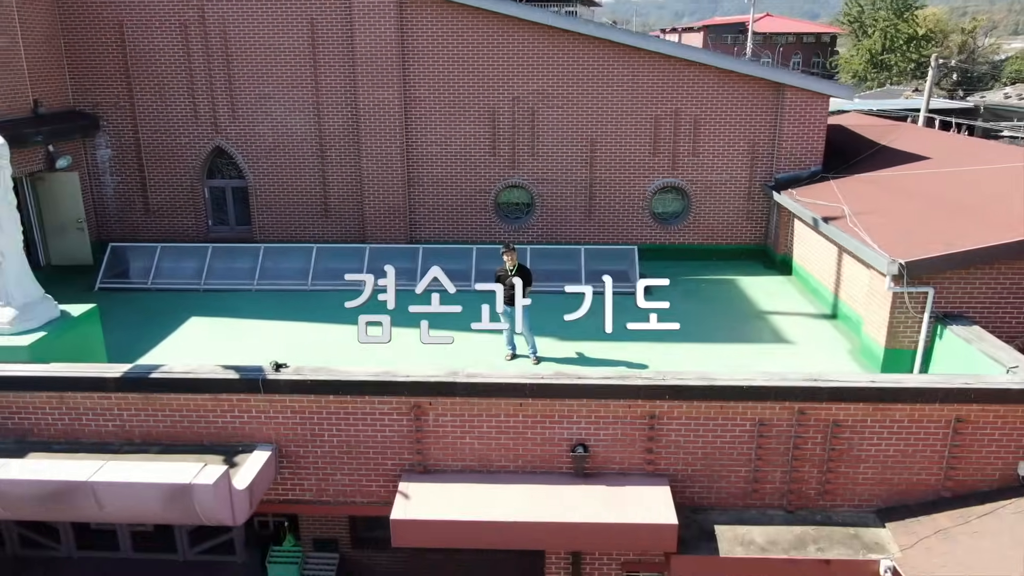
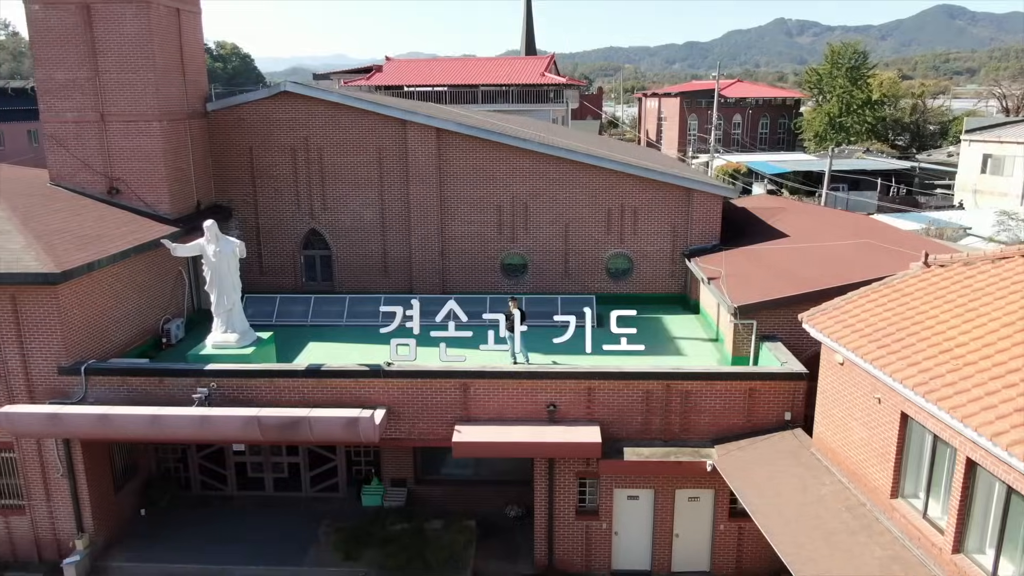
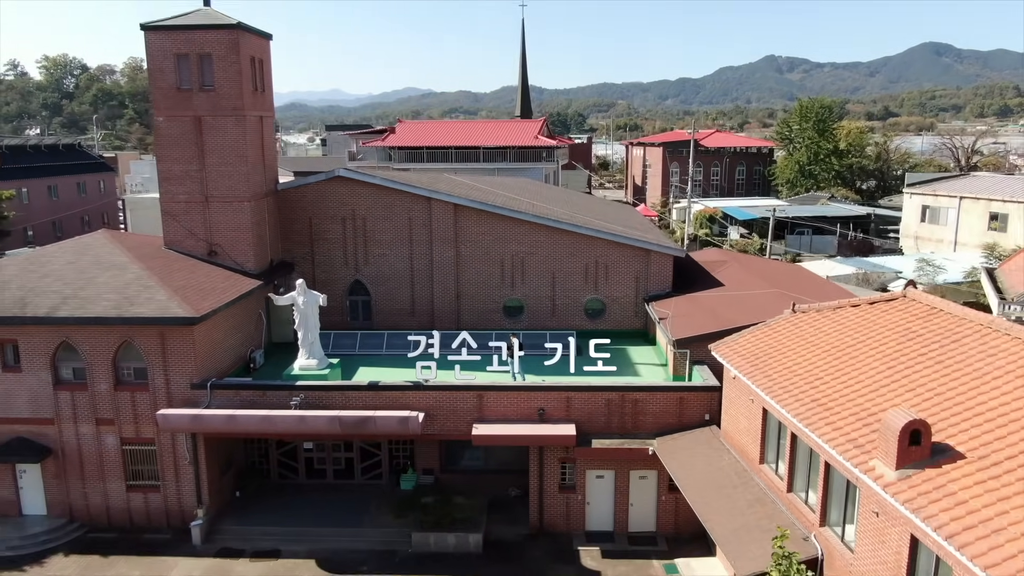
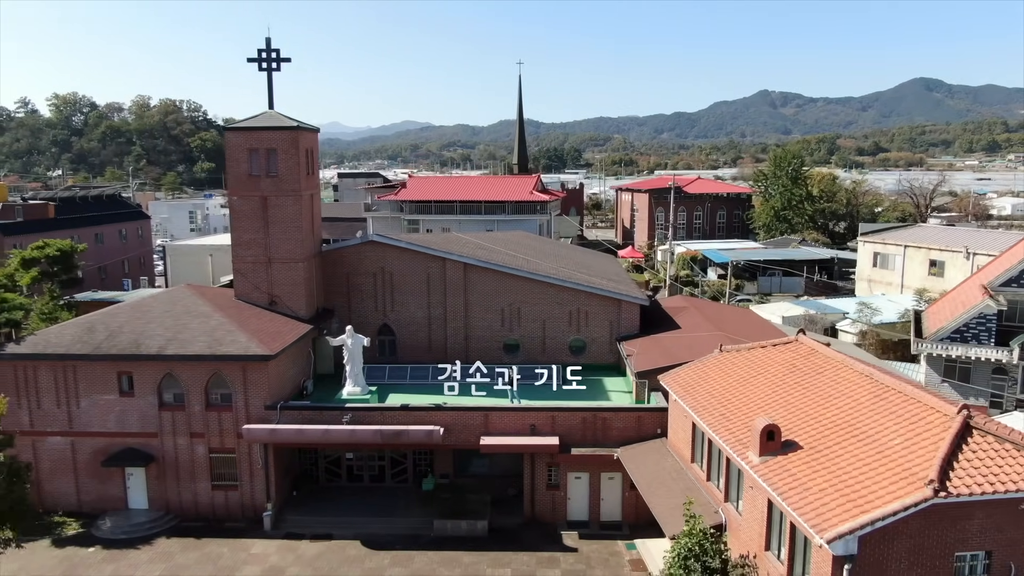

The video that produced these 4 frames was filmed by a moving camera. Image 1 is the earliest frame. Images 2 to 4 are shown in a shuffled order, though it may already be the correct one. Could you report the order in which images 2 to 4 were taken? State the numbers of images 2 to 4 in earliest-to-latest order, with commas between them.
2, 3, 4
